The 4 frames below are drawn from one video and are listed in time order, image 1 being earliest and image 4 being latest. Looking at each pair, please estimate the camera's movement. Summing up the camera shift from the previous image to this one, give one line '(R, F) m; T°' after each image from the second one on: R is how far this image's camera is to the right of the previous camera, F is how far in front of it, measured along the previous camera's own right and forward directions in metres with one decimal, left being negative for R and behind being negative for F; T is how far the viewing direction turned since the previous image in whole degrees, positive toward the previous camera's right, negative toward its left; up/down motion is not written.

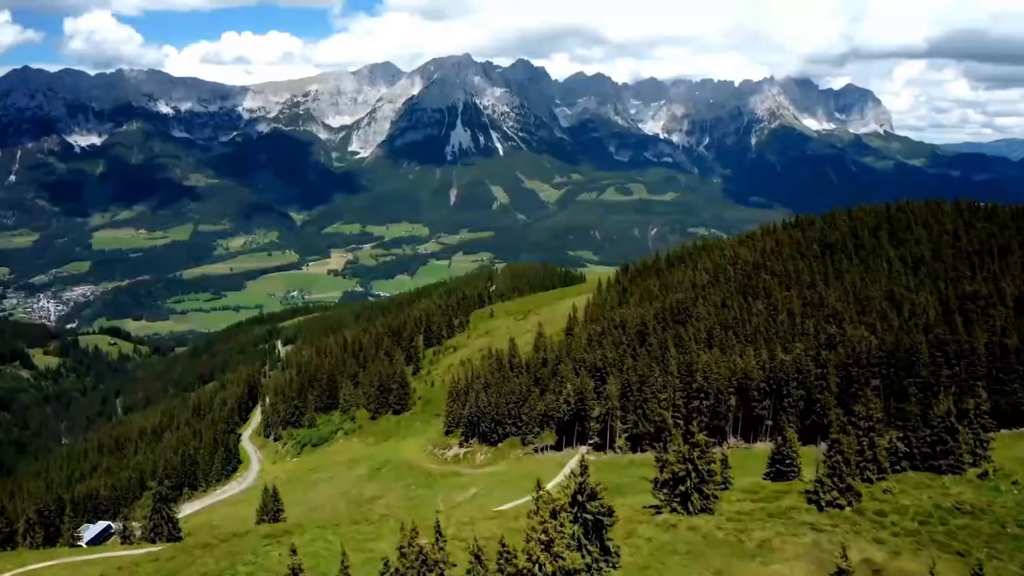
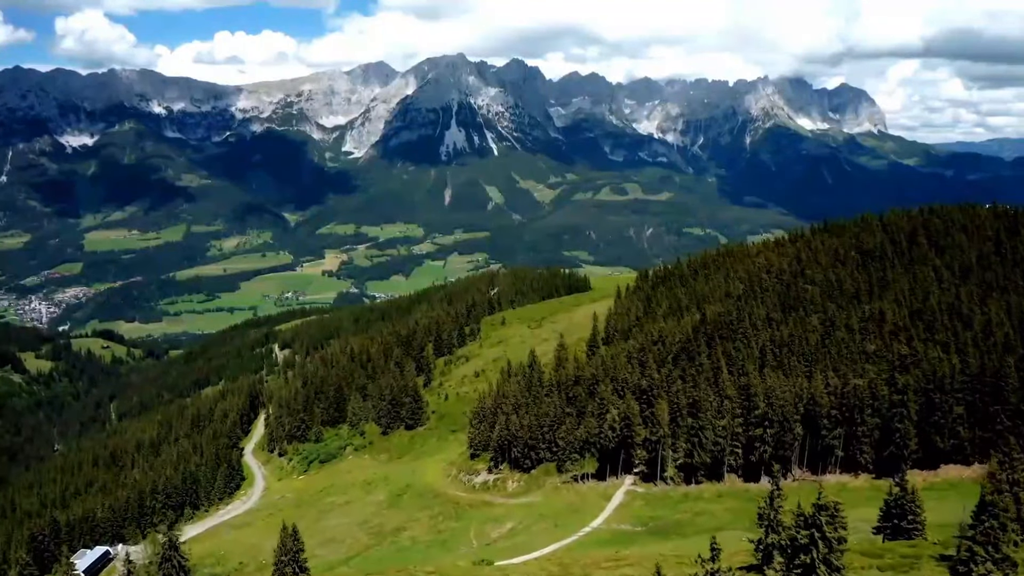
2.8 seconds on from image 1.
(-5.0, +8.1) m; 0°
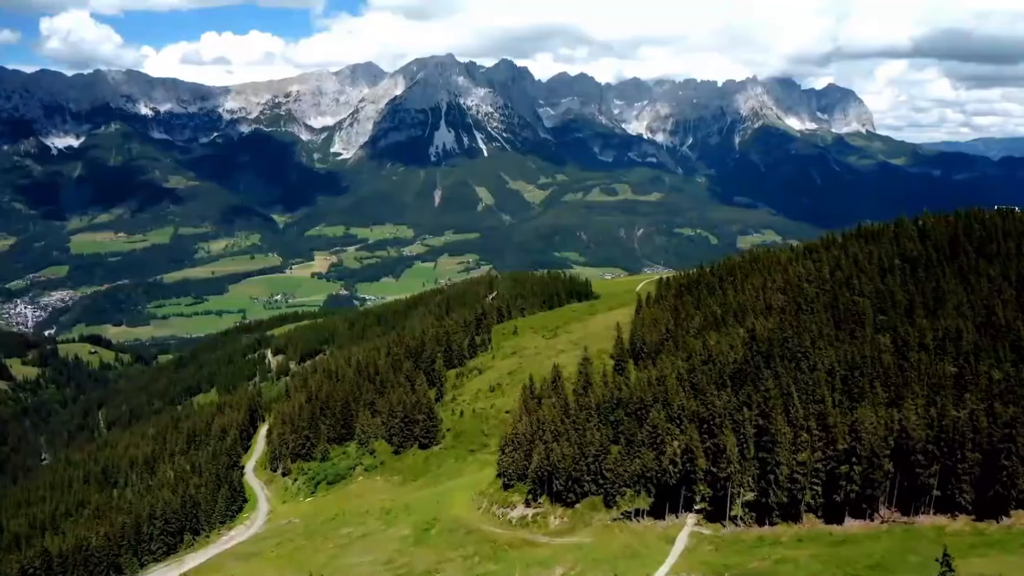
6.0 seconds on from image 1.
(-5.9, +8.9) m; +1°
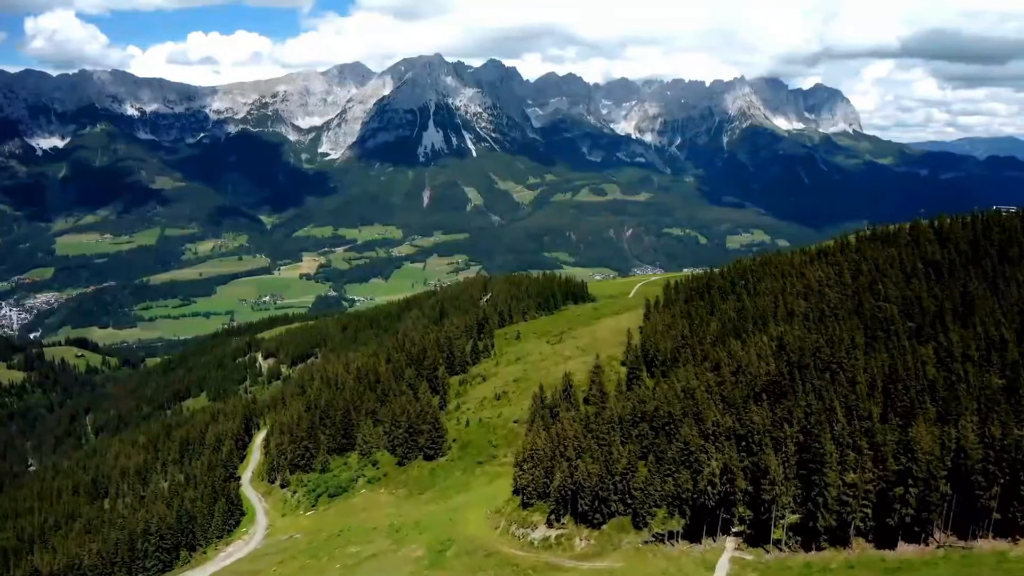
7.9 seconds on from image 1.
(-3.6, +4.9) m; +1°
